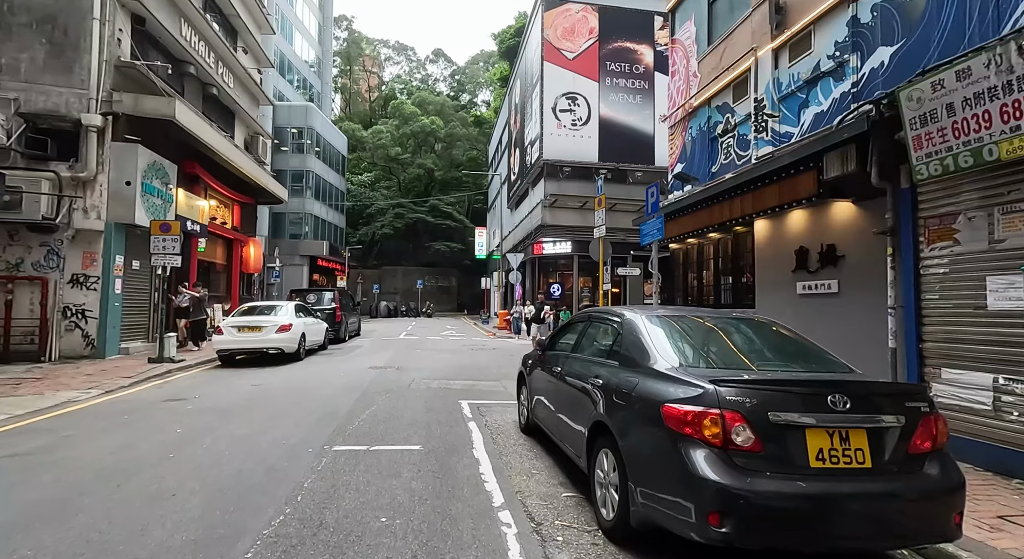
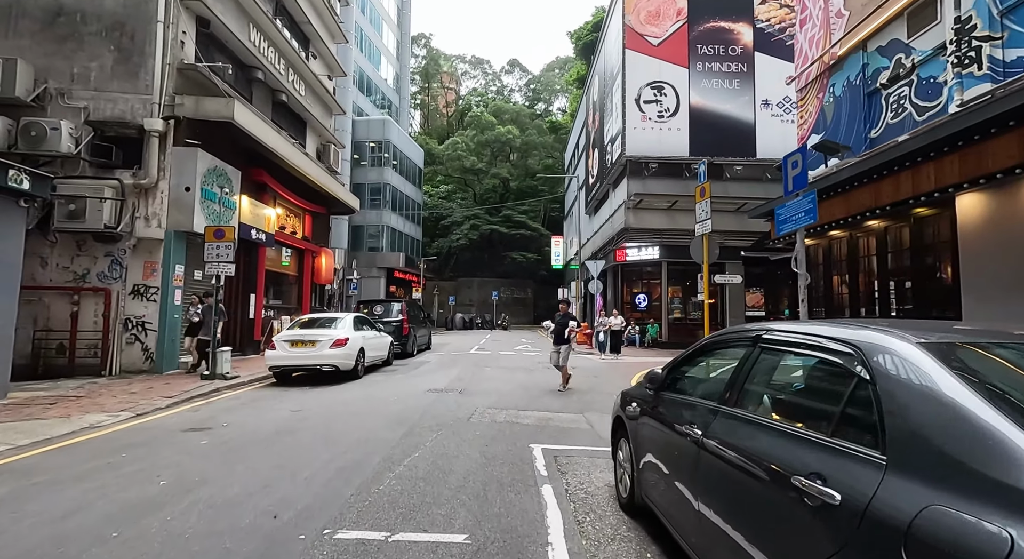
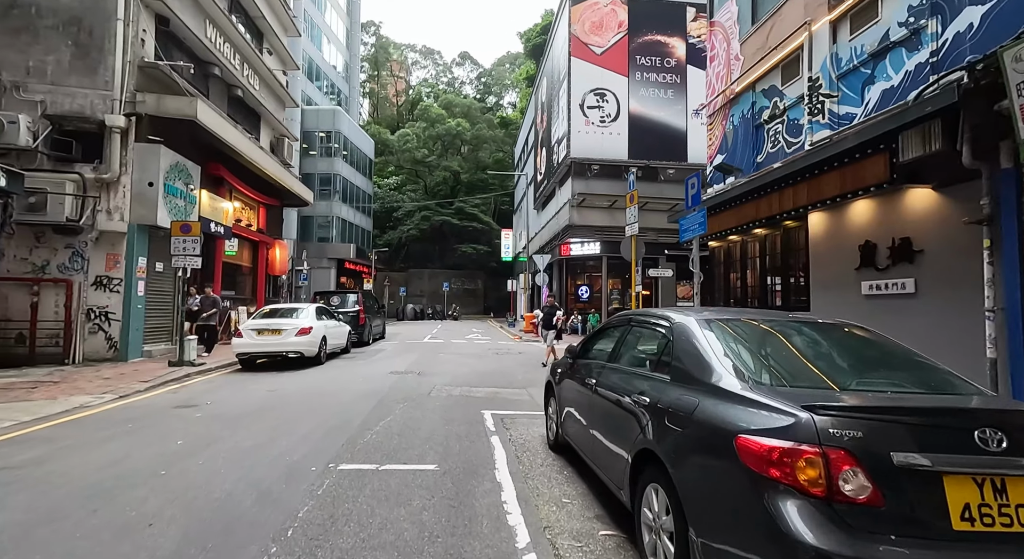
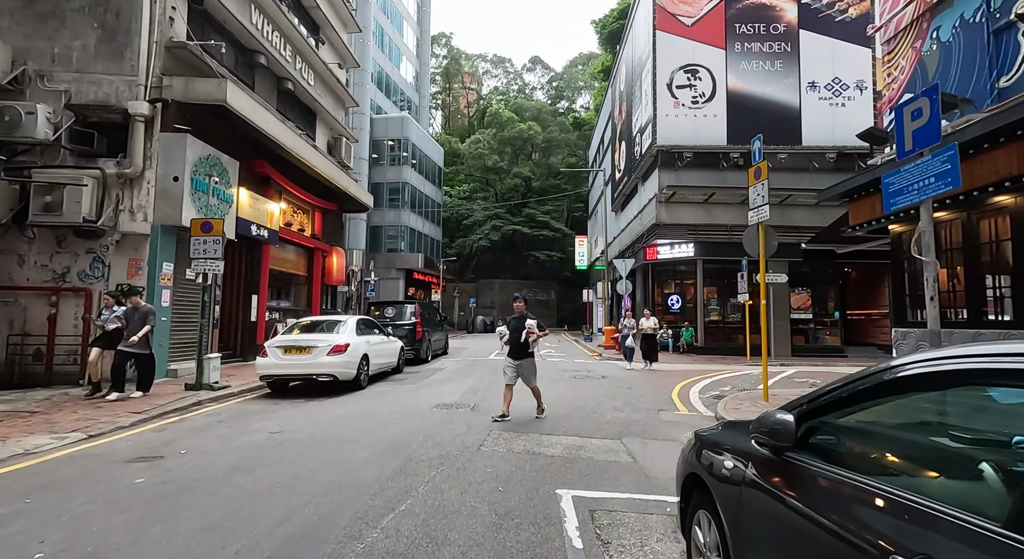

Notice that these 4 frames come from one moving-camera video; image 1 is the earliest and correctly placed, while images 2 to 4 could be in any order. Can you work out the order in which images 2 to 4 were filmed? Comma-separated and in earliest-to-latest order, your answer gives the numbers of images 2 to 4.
3, 2, 4
